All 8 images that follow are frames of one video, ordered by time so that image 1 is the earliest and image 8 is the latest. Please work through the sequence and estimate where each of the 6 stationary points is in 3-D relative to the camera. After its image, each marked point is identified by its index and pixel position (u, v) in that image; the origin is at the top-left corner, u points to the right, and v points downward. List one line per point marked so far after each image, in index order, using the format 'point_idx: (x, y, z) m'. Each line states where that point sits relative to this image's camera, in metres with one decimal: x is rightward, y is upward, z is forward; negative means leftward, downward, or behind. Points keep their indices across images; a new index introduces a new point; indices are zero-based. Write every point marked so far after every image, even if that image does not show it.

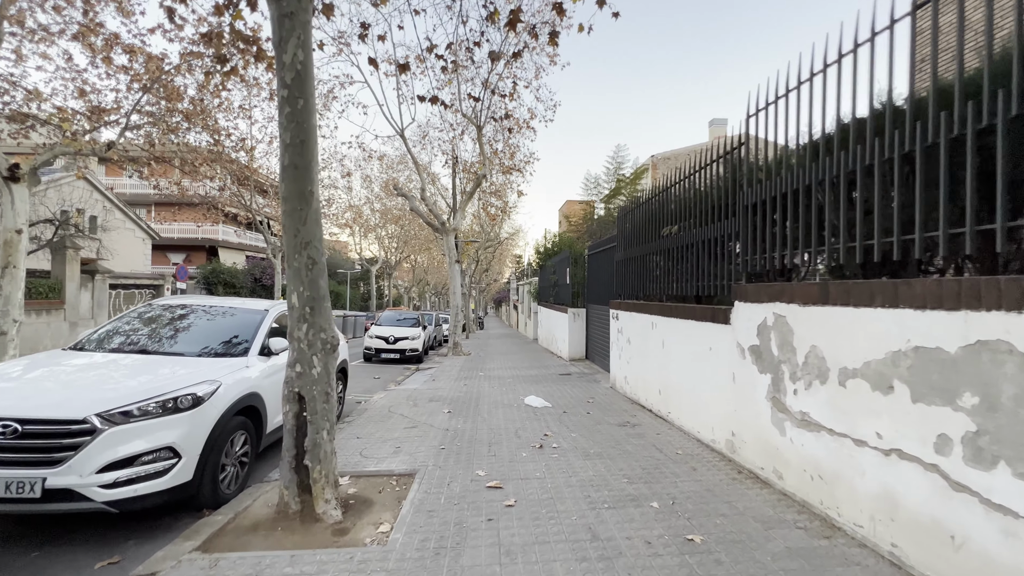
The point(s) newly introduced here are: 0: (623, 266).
0: (+2.7, +0.4, +10.9) m
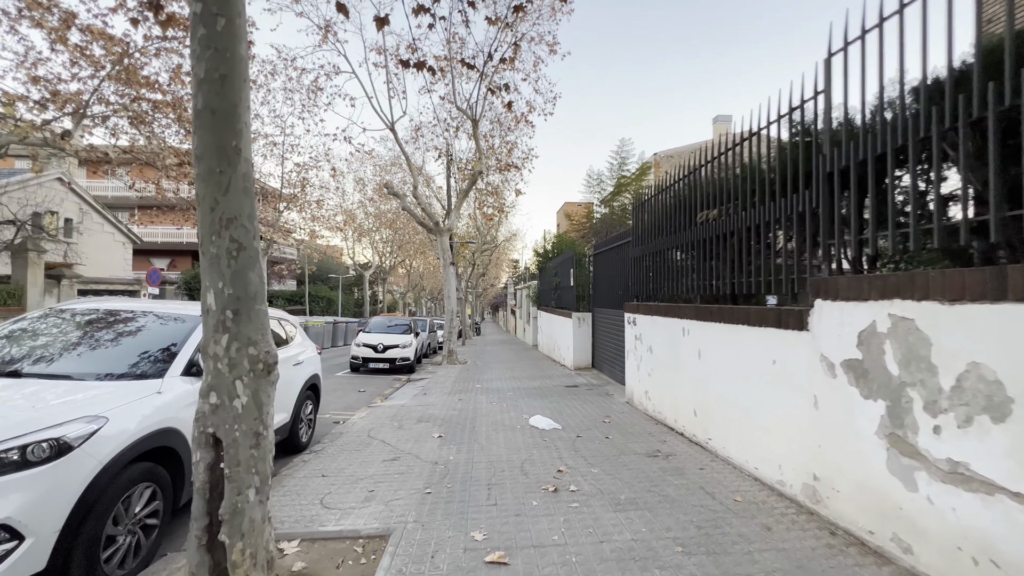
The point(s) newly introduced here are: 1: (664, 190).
0: (+2.7, +0.4, +9.7) m
1: (+2.6, +1.7, +8.3) m
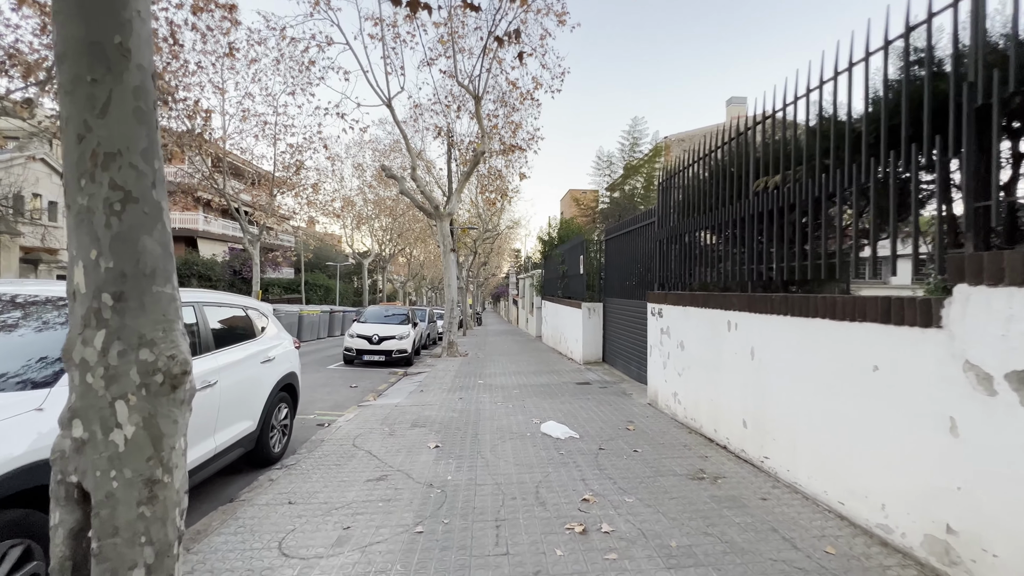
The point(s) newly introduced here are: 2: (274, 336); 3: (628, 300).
0: (+2.8, +0.7, +8.7) m
1: (+2.8, +1.9, +7.2) m
2: (-3.0, -0.6, +5.8) m
3: (+2.9, -0.3, +11.6) m
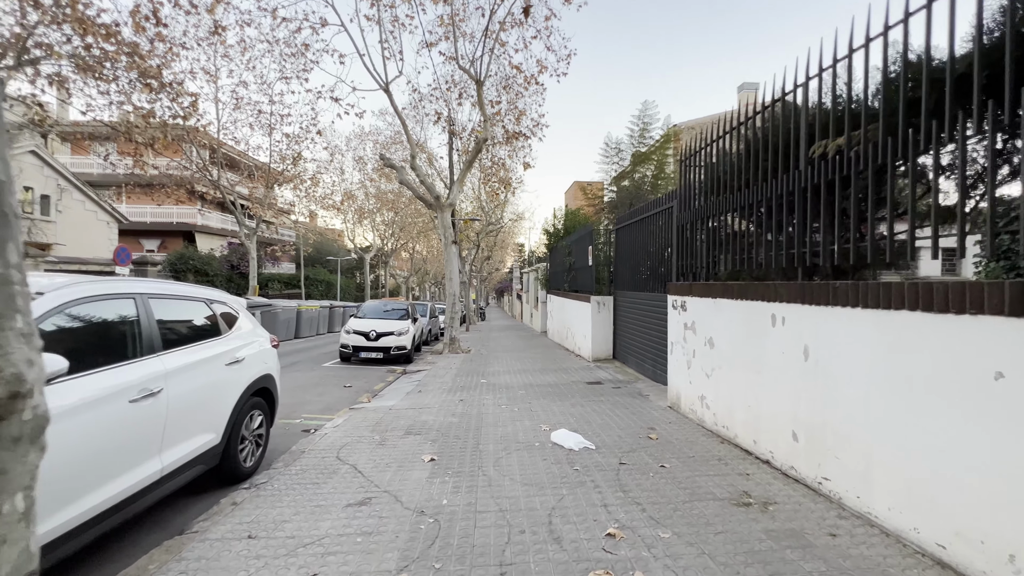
0: (+2.9, +0.8, +7.9) m
1: (+2.8, +2.1, +6.4) m
2: (-2.9, -0.5, +5.1) m
3: (+3.0, -0.1, +10.9) m
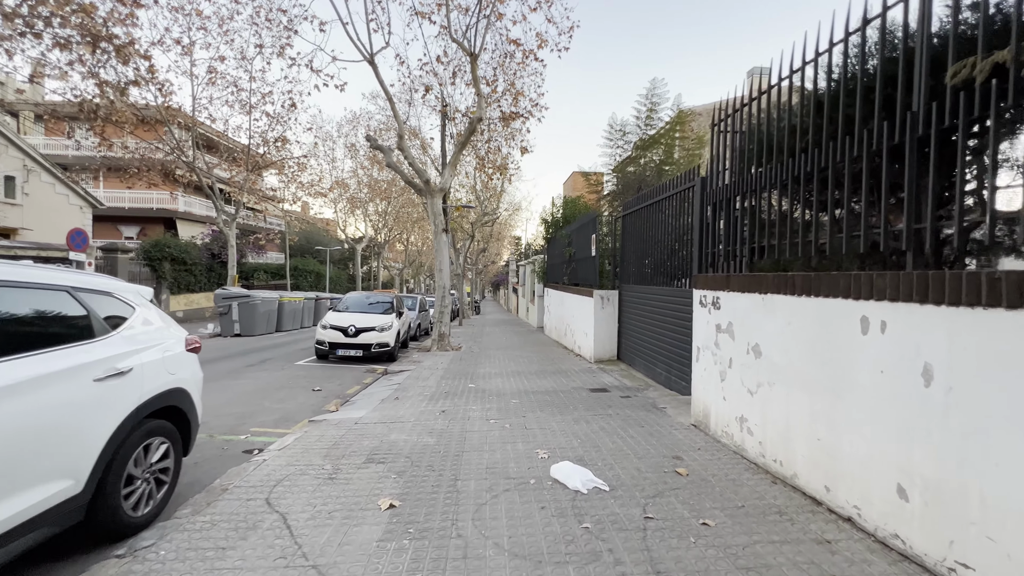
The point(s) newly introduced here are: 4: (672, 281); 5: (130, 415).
0: (+2.8, +0.9, +6.7) m
1: (+2.8, +2.1, +5.2) m
2: (-3.0, -0.4, +3.8) m
3: (+2.9, 0.0, +9.7) m
4: (+2.9, +0.1, +8.7) m
5: (-2.8, -0.9, +3.3) m
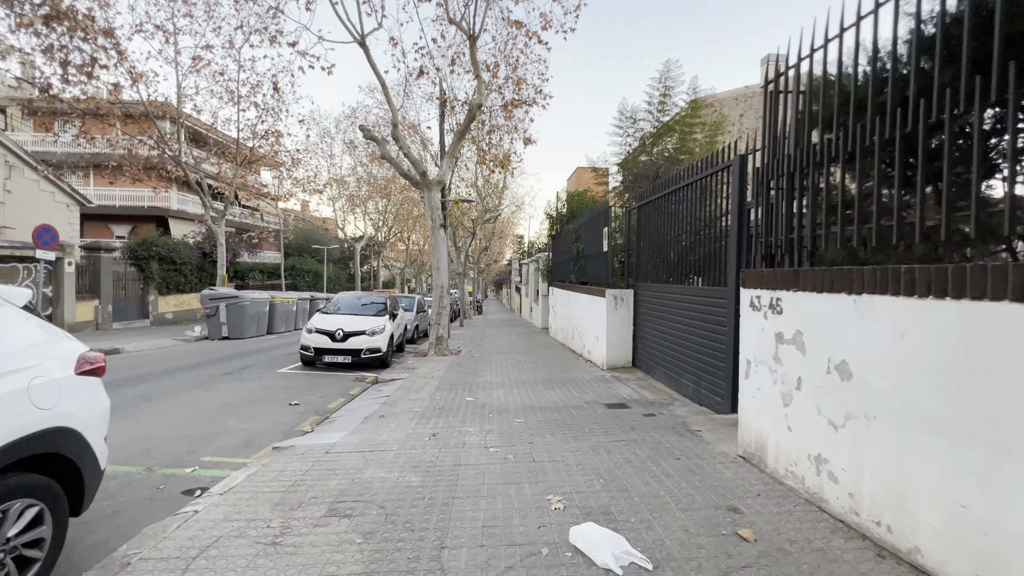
0: (+2.9, +0.9, +5.6) m
1: (+2.8, +2.2, +4.1) m
2: (-3.0, -0.4, +2.7) m
3: (+3.0, 0.0, +8.6) m
4: (+3.0, +0.2, +7.6) m
5: (-2.8, -0.9, +2.3) m
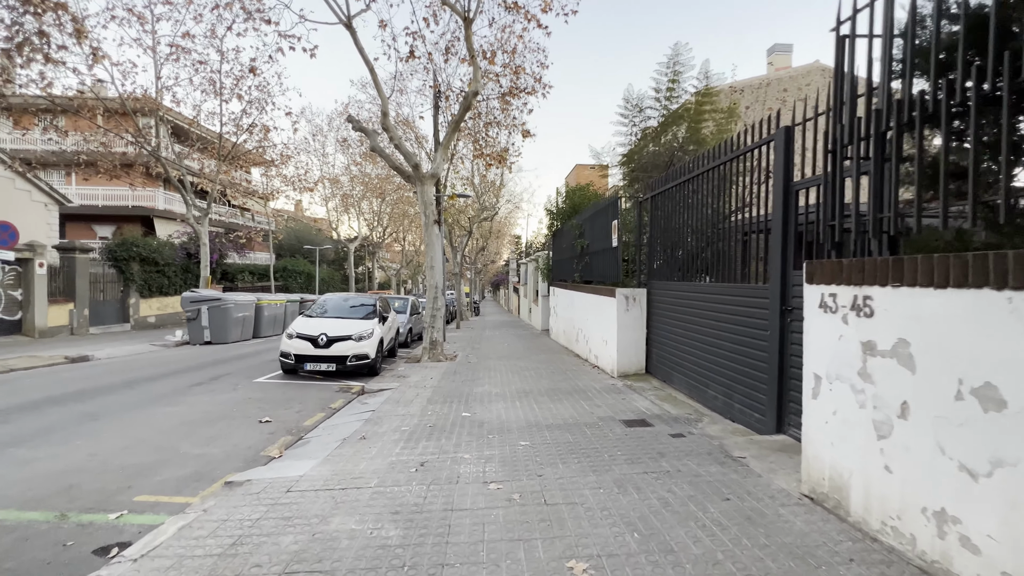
0: (+2.9, +1.0, +4.7) m
1: (+2.8, +2.2, +3.2) m
2: (-3.0, -0.4, +1.8) m
3: (+3.0, +0.1, +7.7) m
4: (+3.0, +0.2, +6.7) m
5: (-2.7, -0.9, +1.3) m
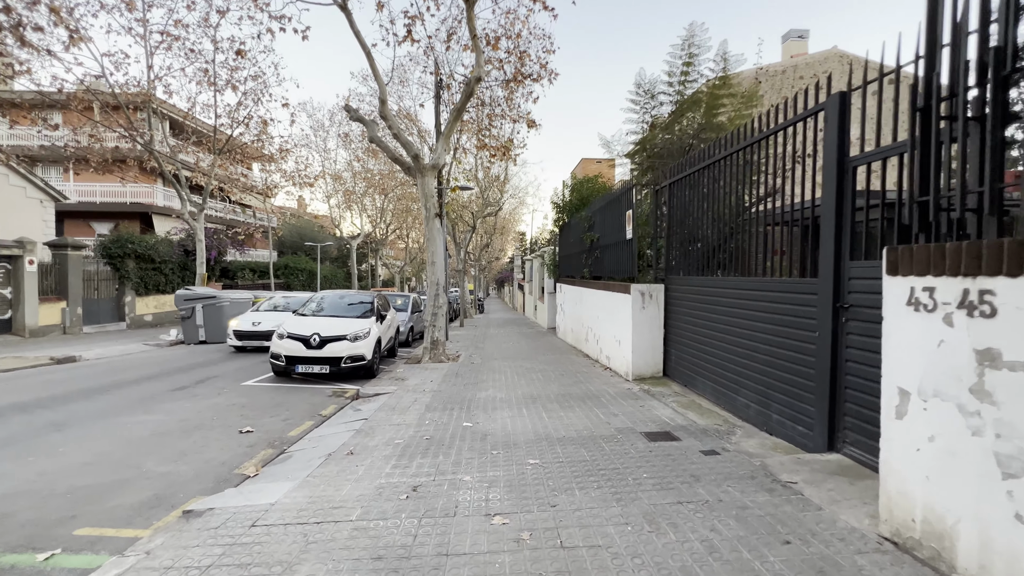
0: (+2.9, +1.0, +4.0) m
1: (+2.9, +2.2, +2.5) m
2: (-2.9, -0.4, +1.1) m
3: (+3.1, +0.1, +6.9) m
4: (+3.1, +0.3, +6.0) m
5: (-2.7, -0.9, +0.7) m
